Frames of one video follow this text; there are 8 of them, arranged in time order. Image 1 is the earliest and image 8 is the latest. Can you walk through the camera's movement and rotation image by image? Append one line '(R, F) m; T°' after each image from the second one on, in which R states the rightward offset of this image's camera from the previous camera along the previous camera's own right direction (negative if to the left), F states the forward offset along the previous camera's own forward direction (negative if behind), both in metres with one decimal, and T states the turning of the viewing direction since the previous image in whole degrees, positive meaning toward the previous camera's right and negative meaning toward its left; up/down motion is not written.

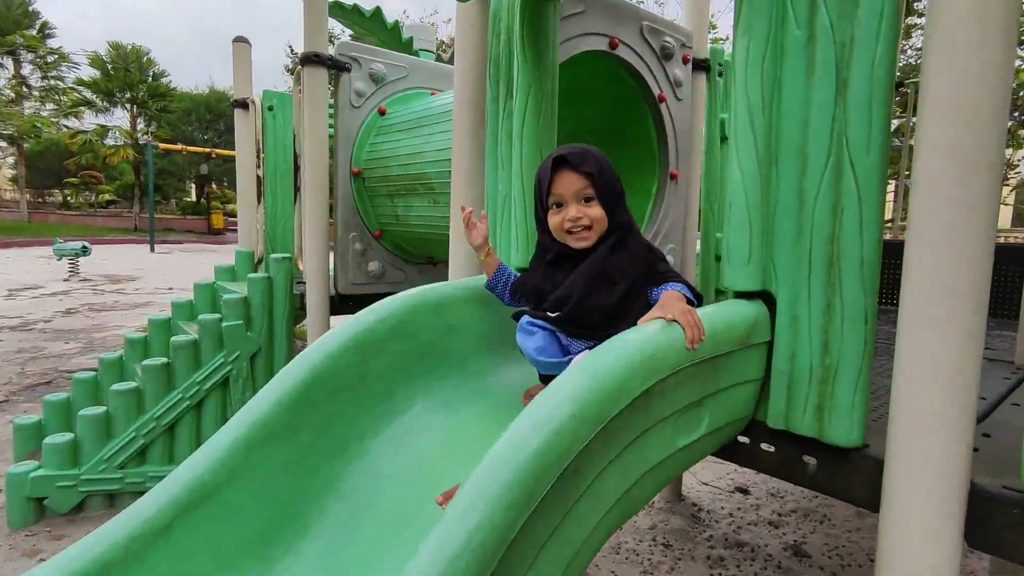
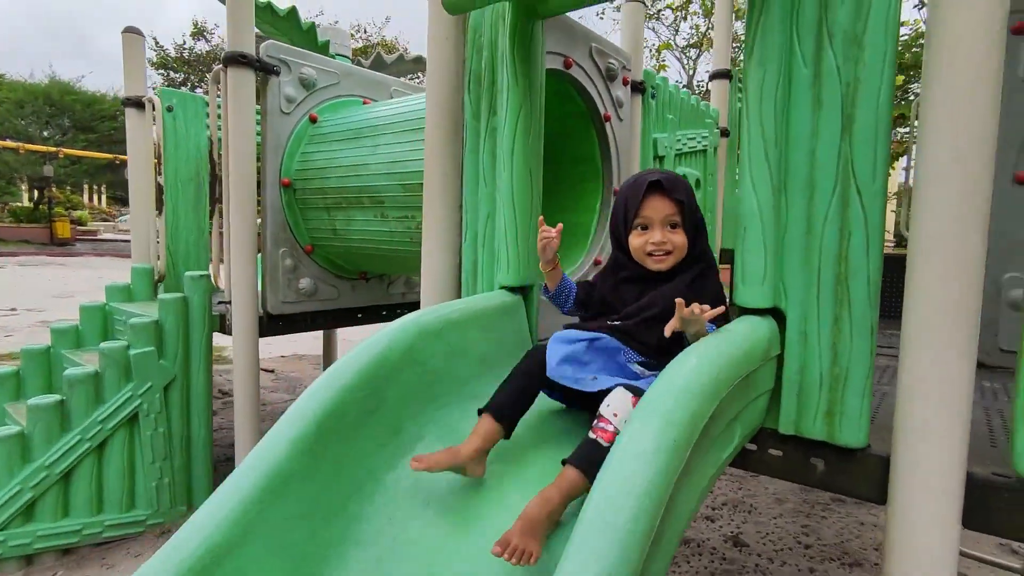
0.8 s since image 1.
(-0.3, +0.1) m; +11°
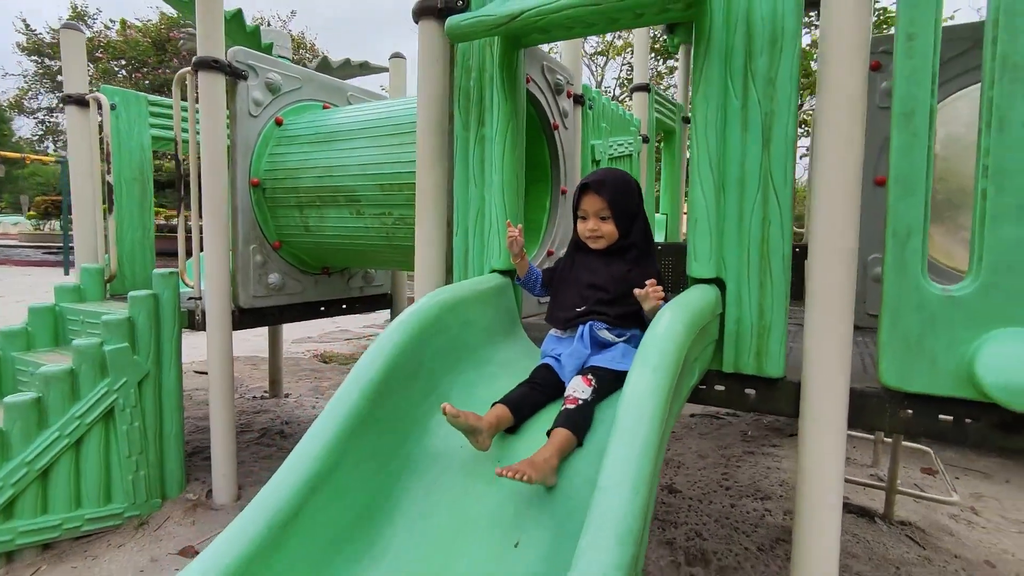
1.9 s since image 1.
(-0.3, -0.3) m; +9°
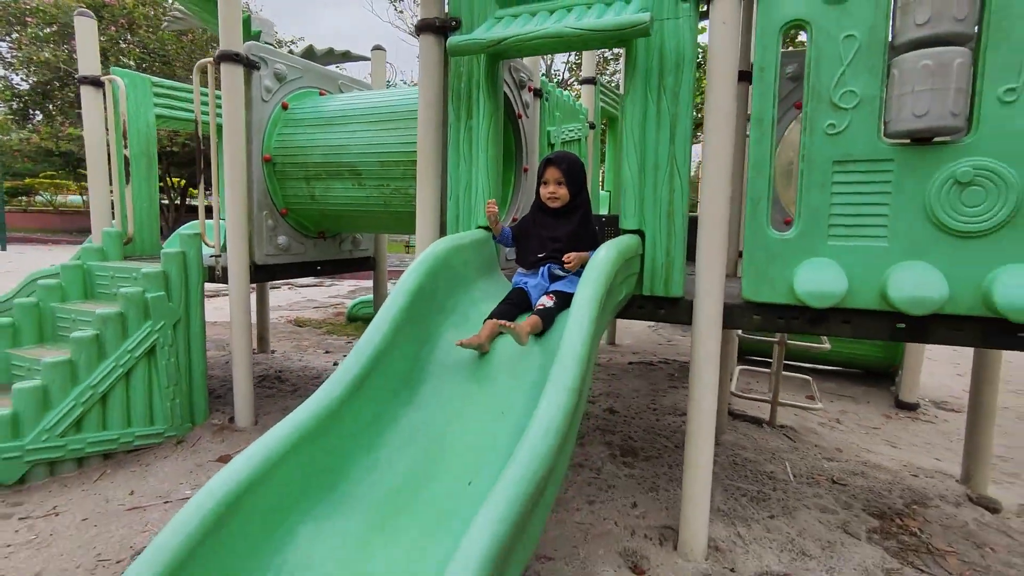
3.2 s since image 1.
(-0.2, -0.7) m; +5°
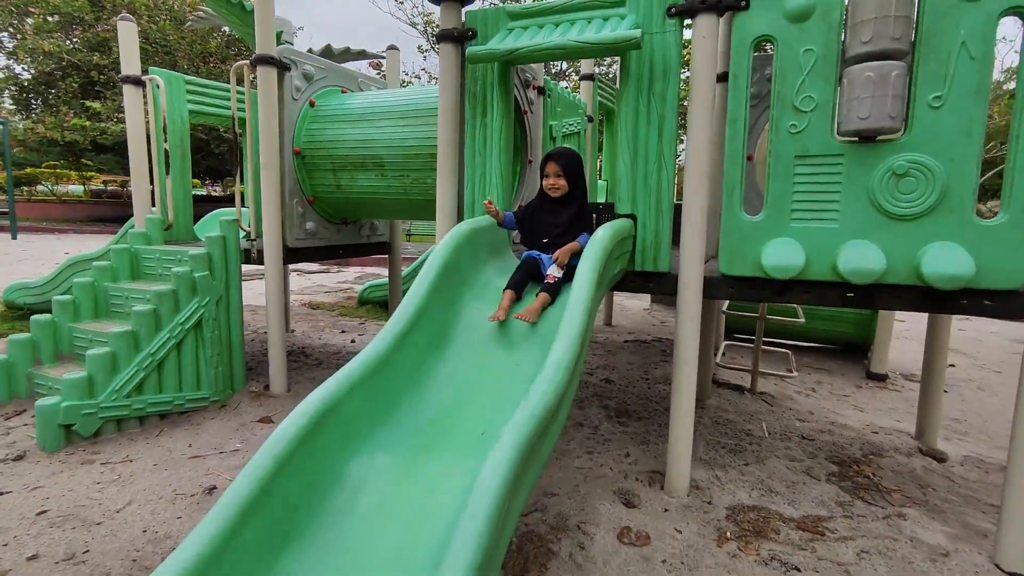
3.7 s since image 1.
(-0.1, -0.4) m; 0°
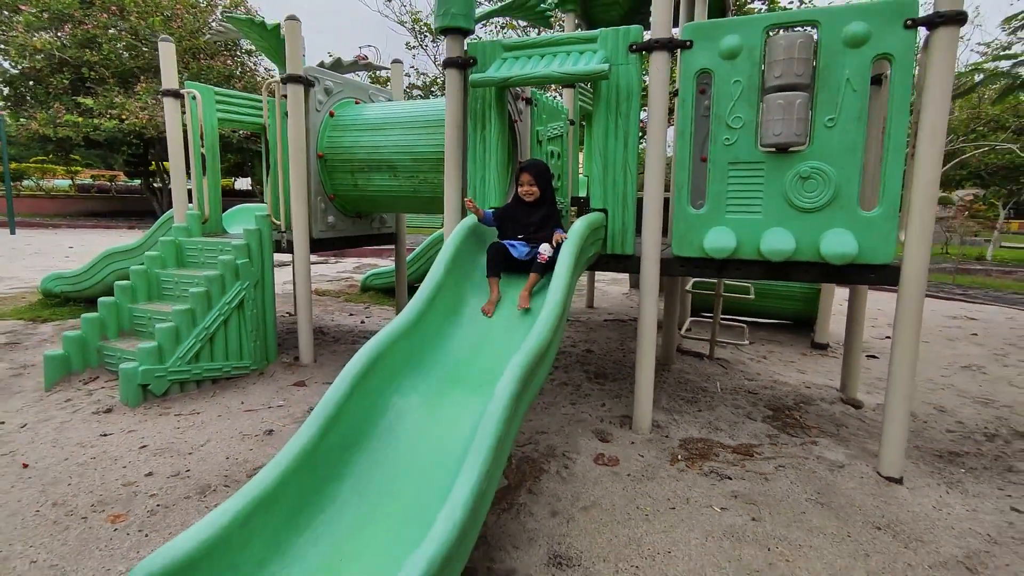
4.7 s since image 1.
(-0.1, -0.7) m; +1°
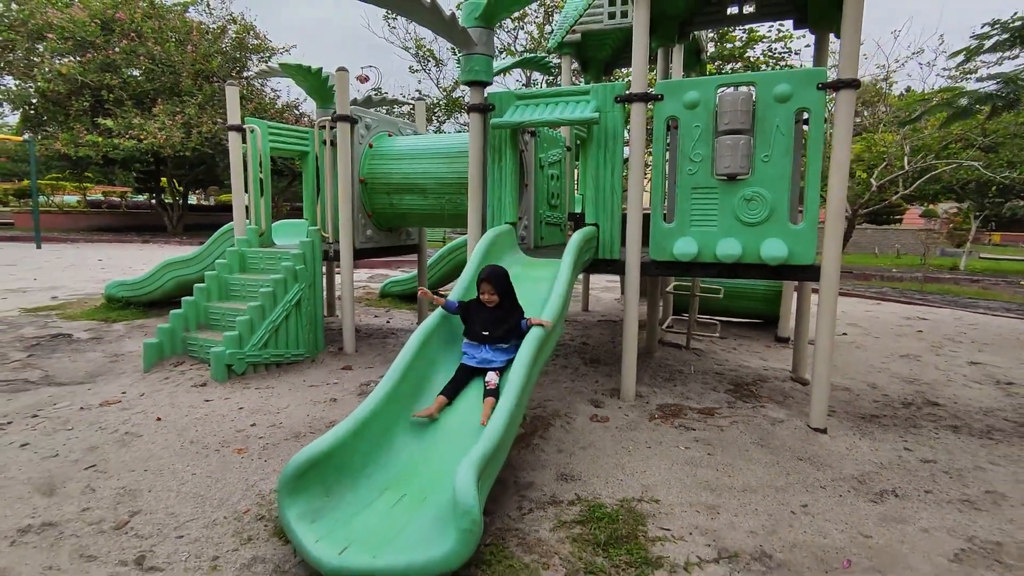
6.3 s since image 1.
(-0.1, -1.0) m; +1°
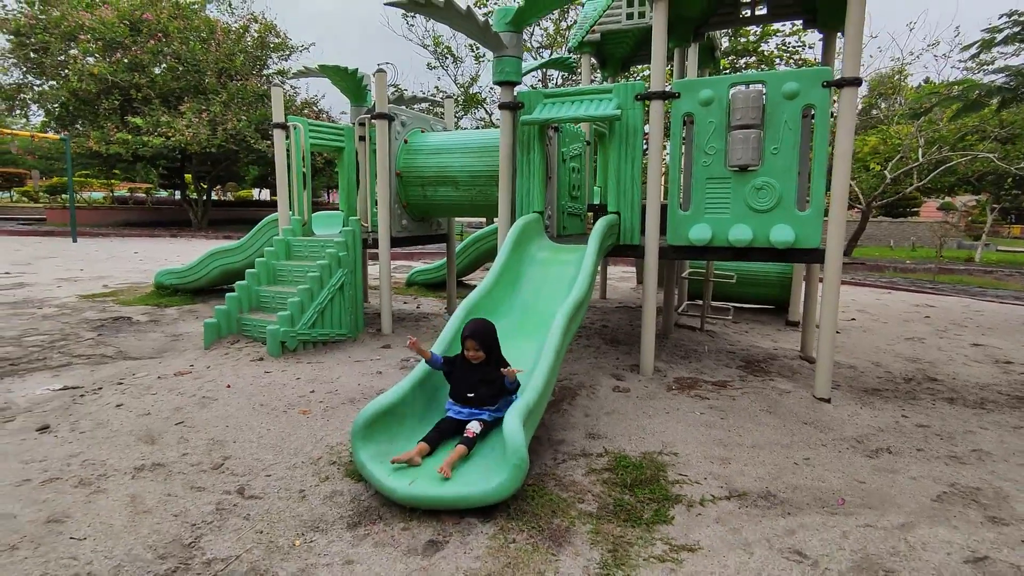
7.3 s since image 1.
(-0.1, -0.4) m; -1°
